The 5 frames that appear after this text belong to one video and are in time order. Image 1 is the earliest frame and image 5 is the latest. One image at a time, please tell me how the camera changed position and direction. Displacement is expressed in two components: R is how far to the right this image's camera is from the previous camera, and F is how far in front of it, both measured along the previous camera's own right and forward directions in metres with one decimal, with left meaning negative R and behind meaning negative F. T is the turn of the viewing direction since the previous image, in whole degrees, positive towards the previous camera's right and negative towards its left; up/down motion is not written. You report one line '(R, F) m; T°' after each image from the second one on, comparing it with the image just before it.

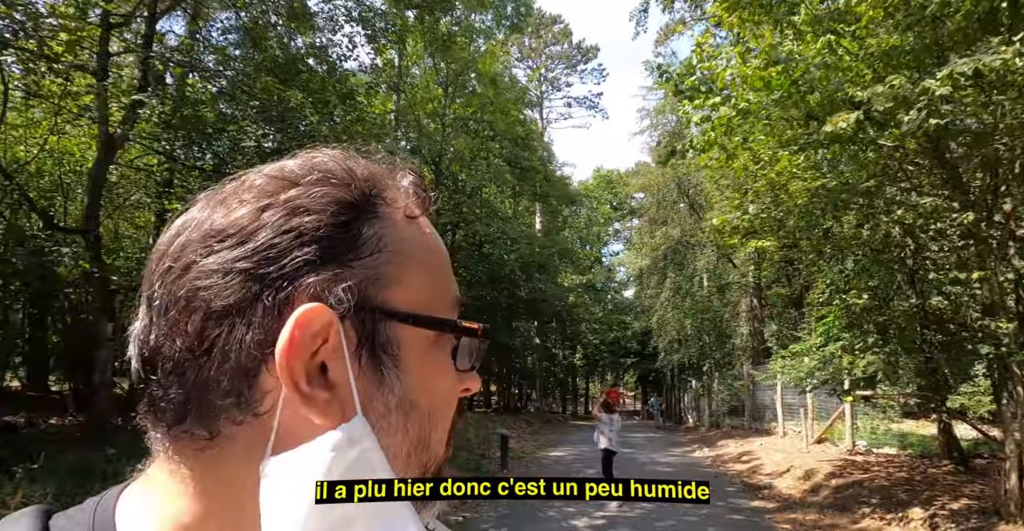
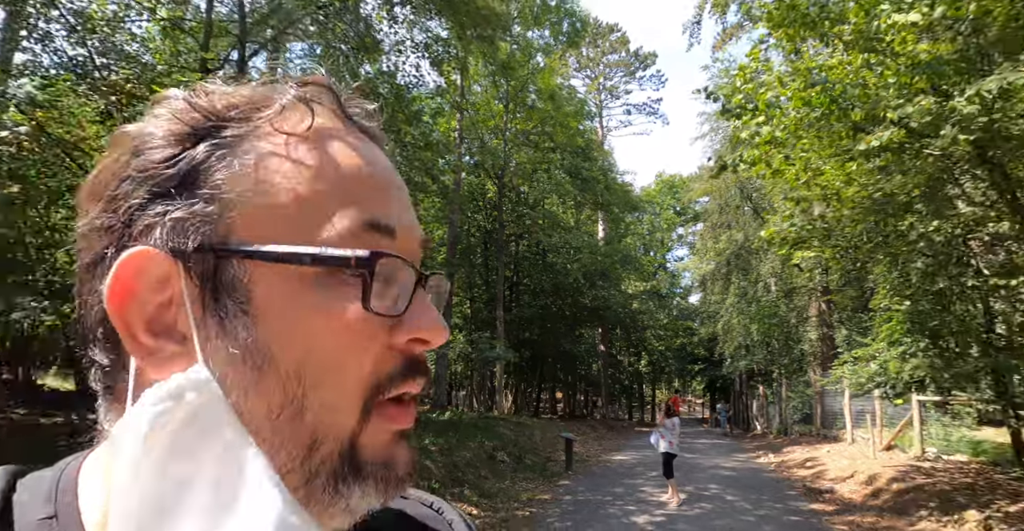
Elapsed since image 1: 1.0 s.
(0.0, -0.4) m; -6°
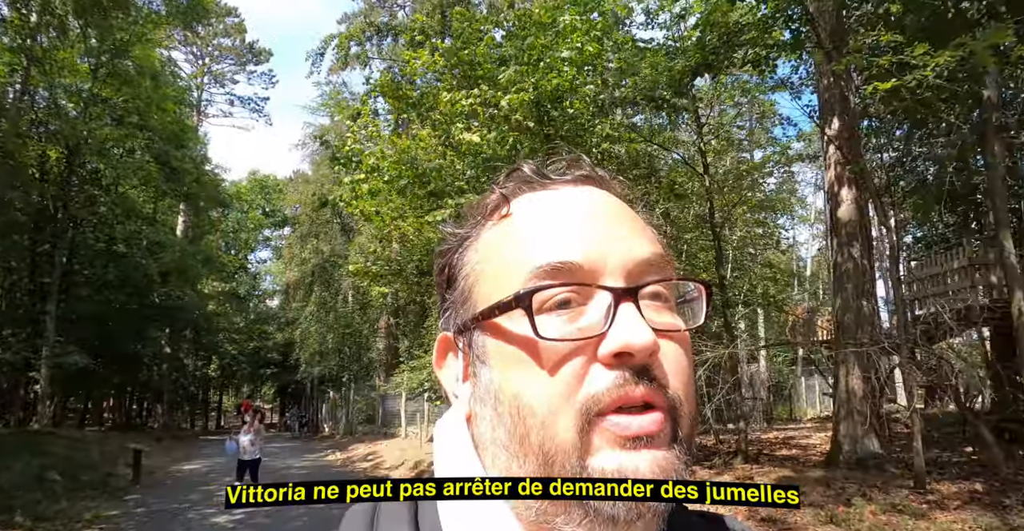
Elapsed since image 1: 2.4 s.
(-0.7, -0.8) m; +38°
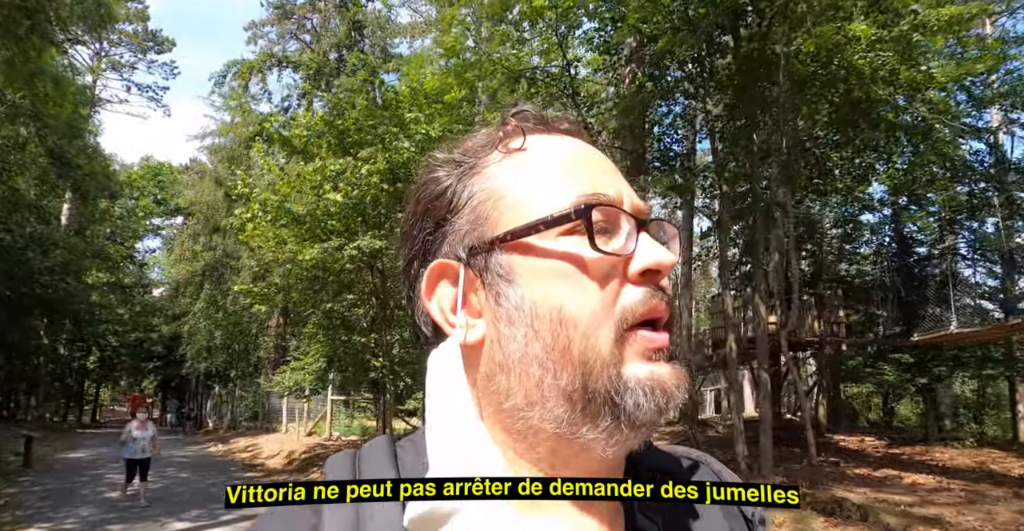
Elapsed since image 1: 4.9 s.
(+1.0, -2.8) m; +8°
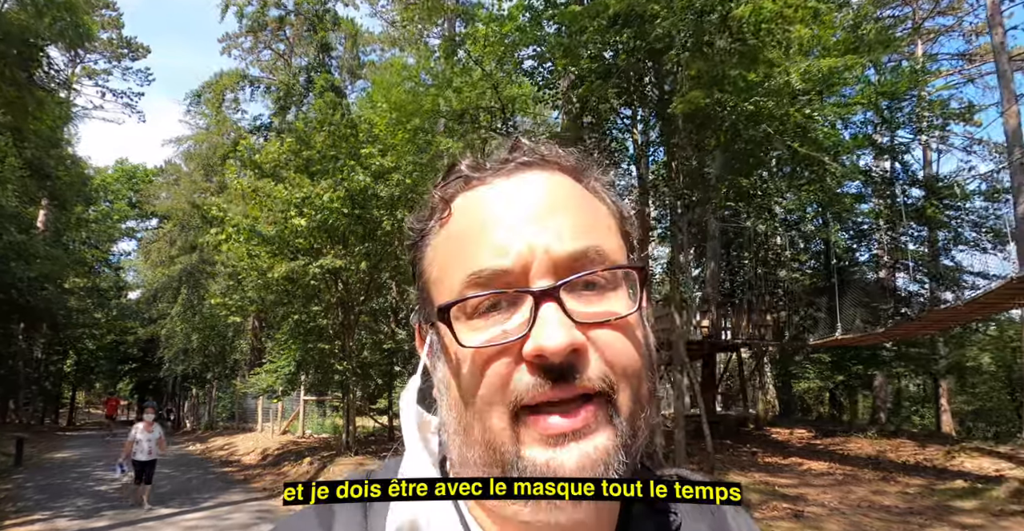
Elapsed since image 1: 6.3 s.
(+0.7, -1.6) m; +2°
